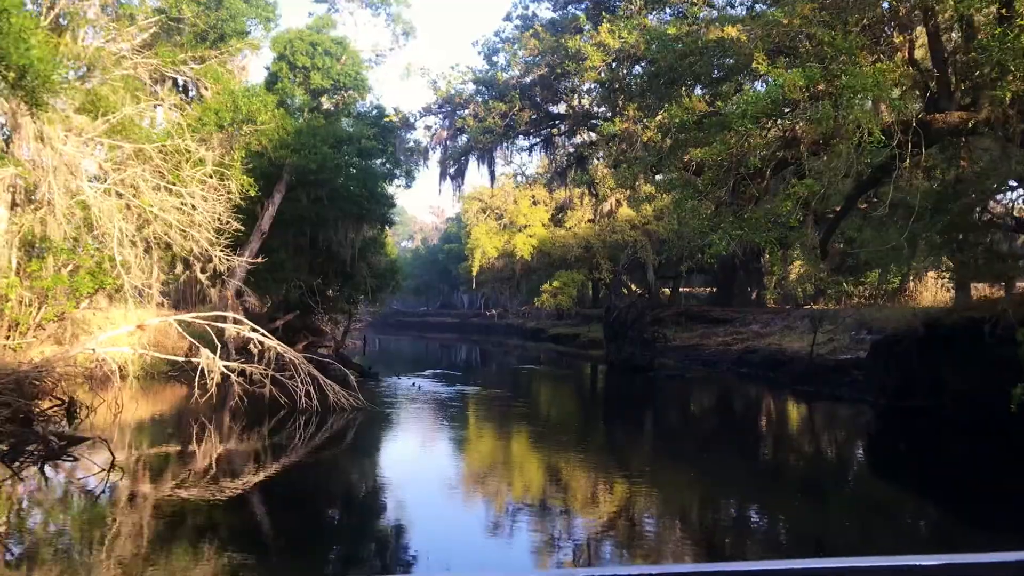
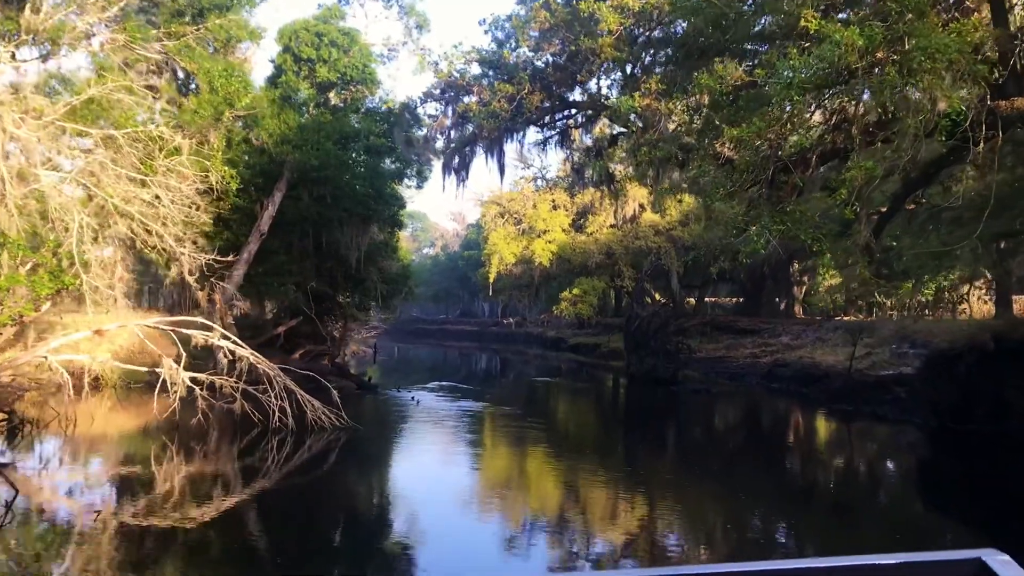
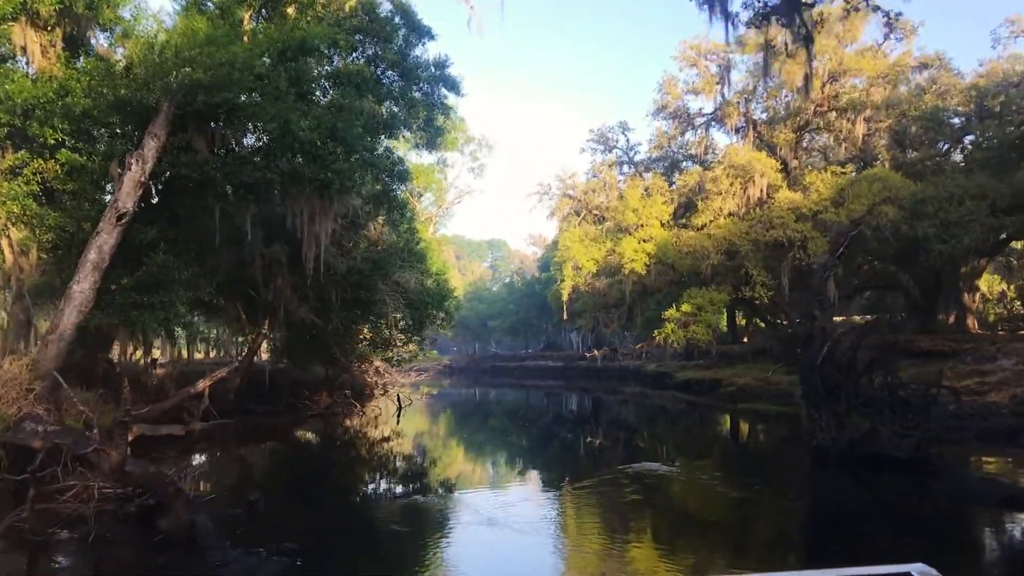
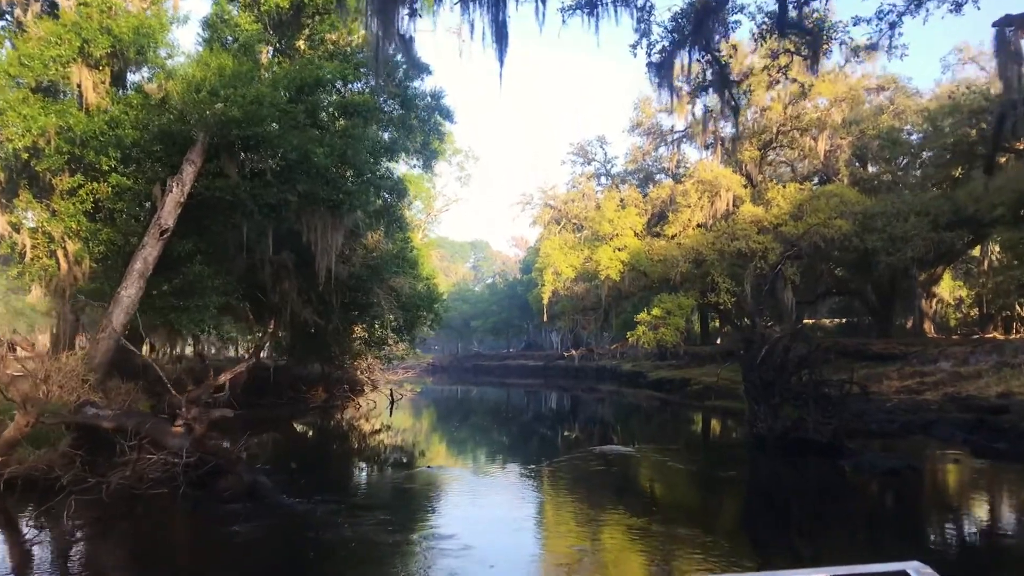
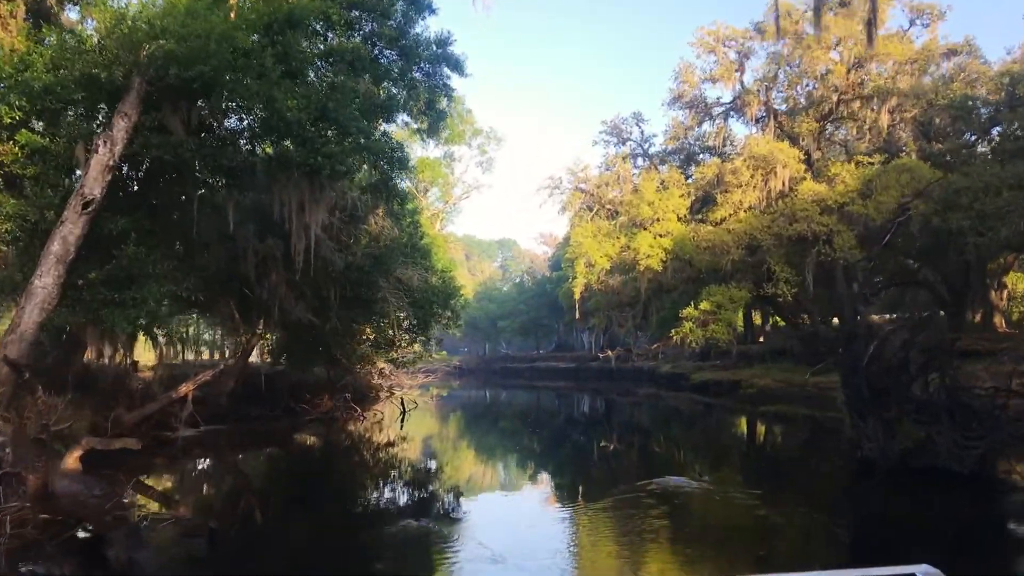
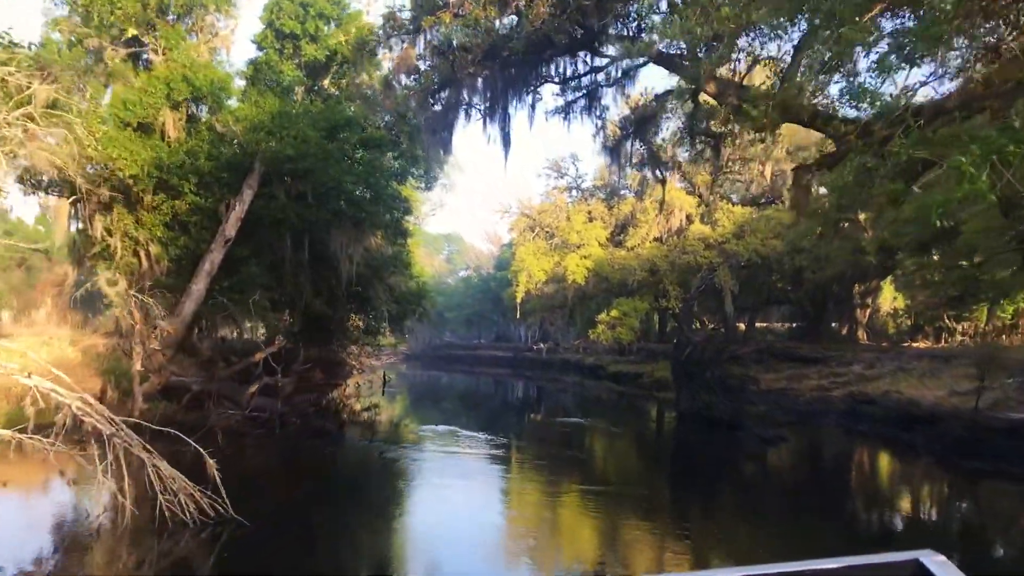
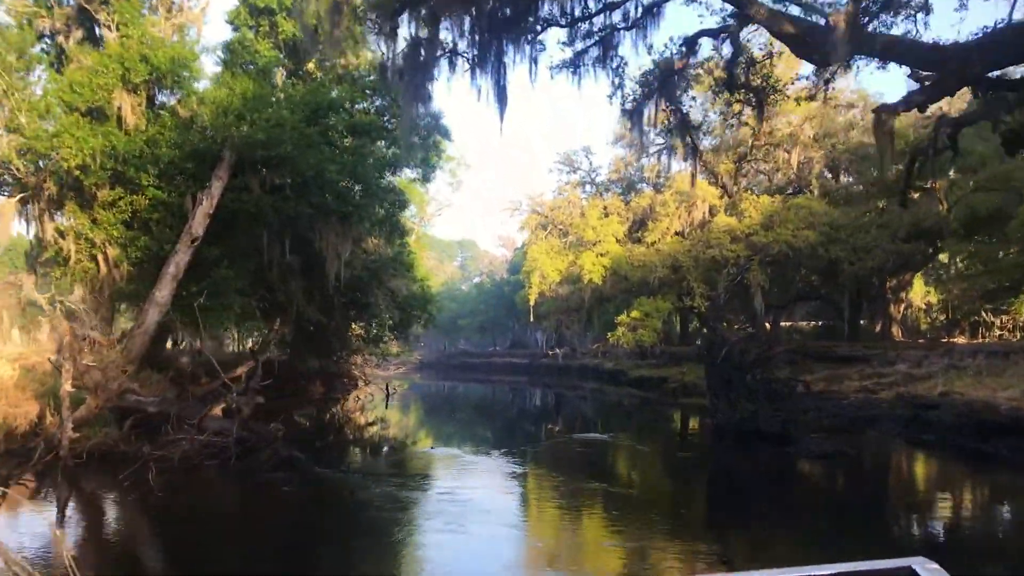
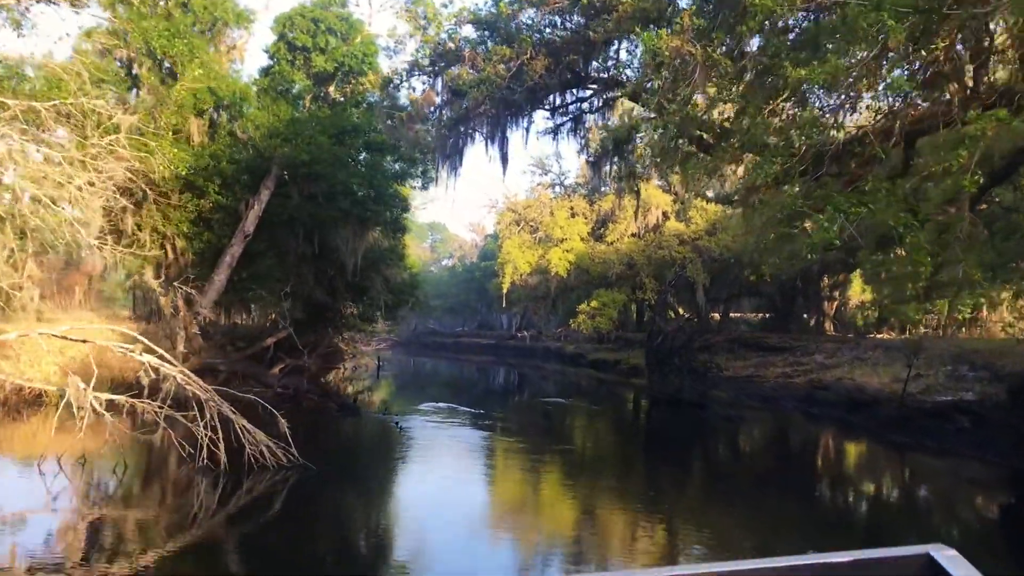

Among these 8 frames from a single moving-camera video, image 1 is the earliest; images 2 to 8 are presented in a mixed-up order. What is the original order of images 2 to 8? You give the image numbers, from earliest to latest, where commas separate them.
2, 8, 6, 7, 4, 3, 5
